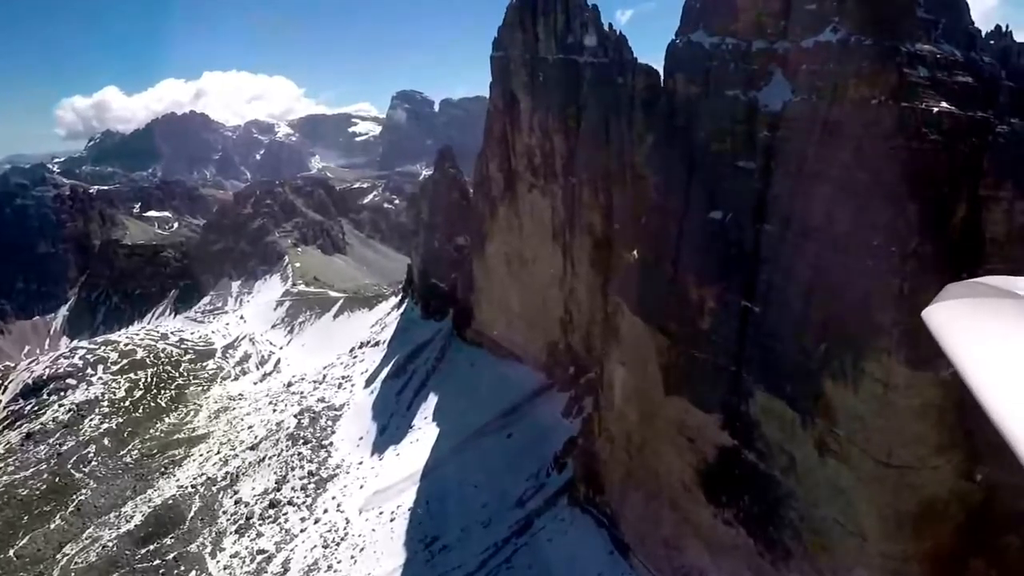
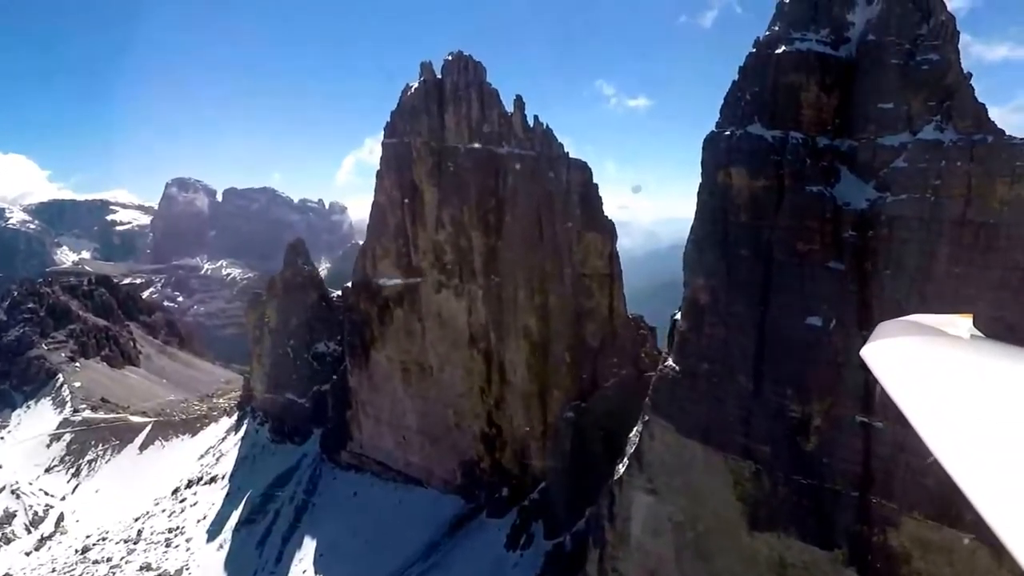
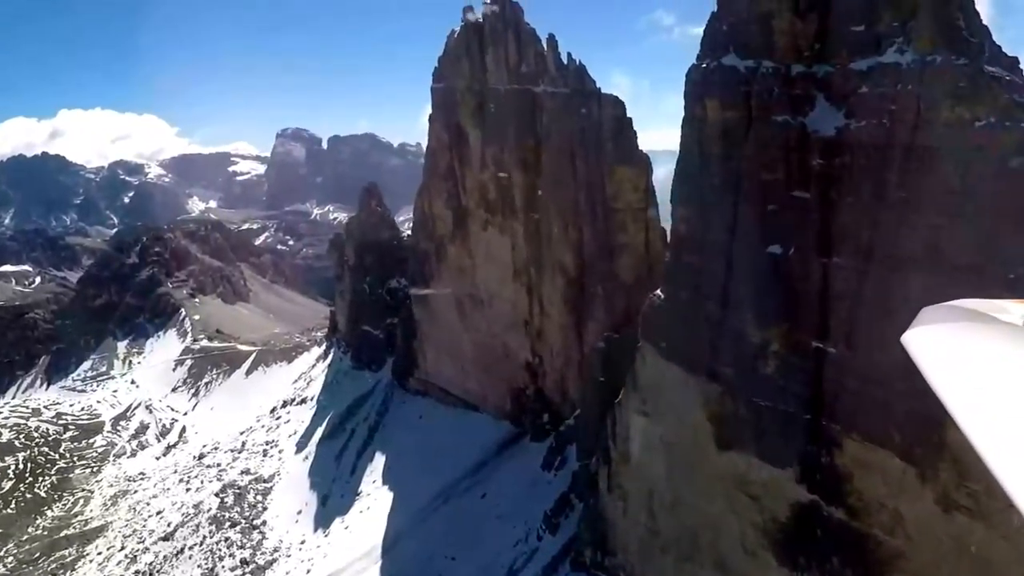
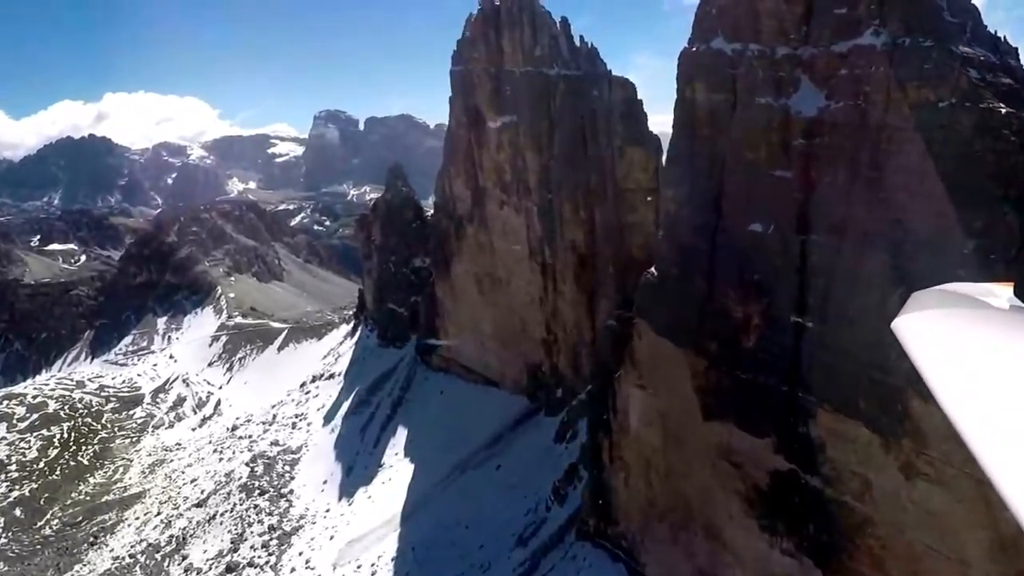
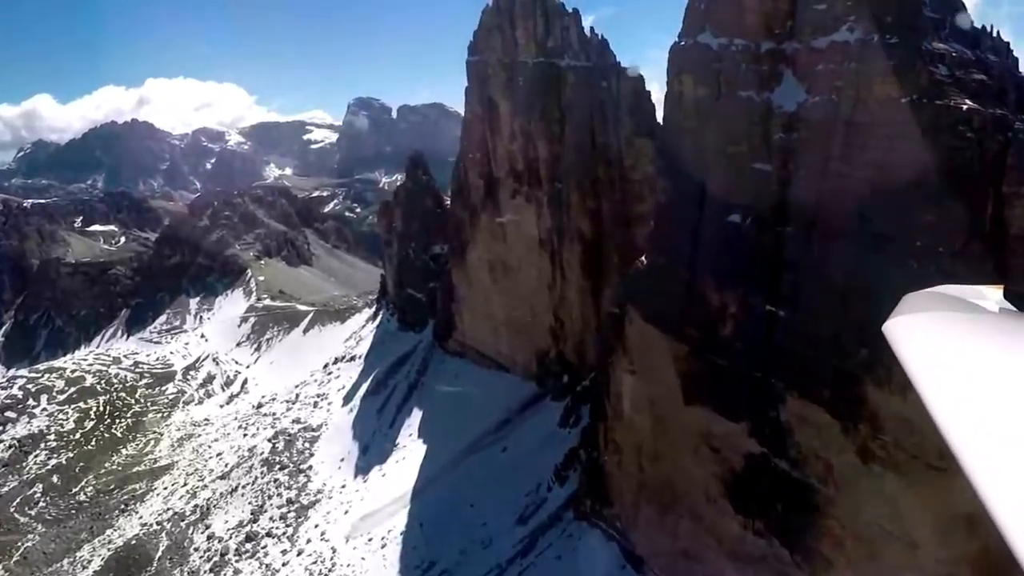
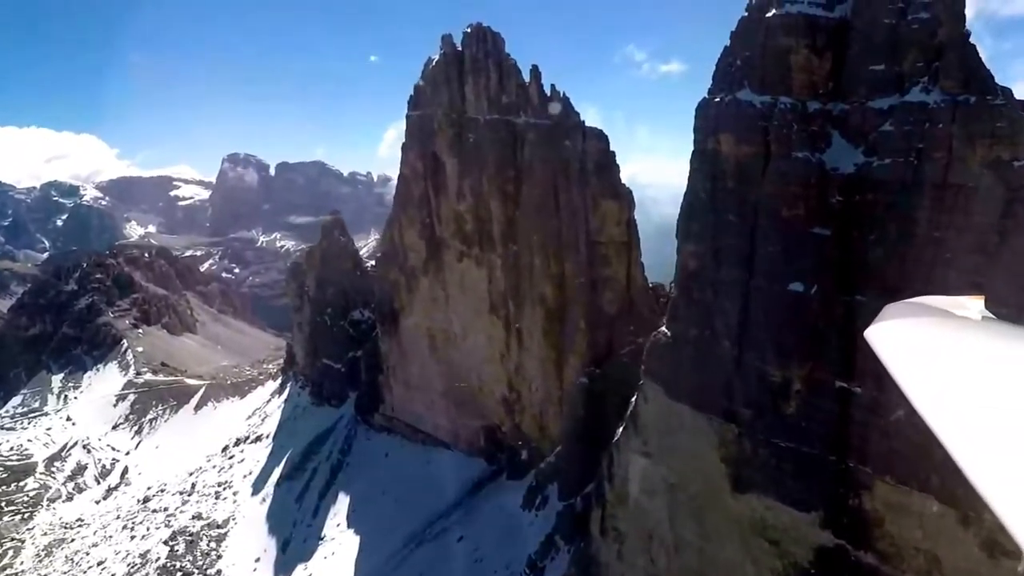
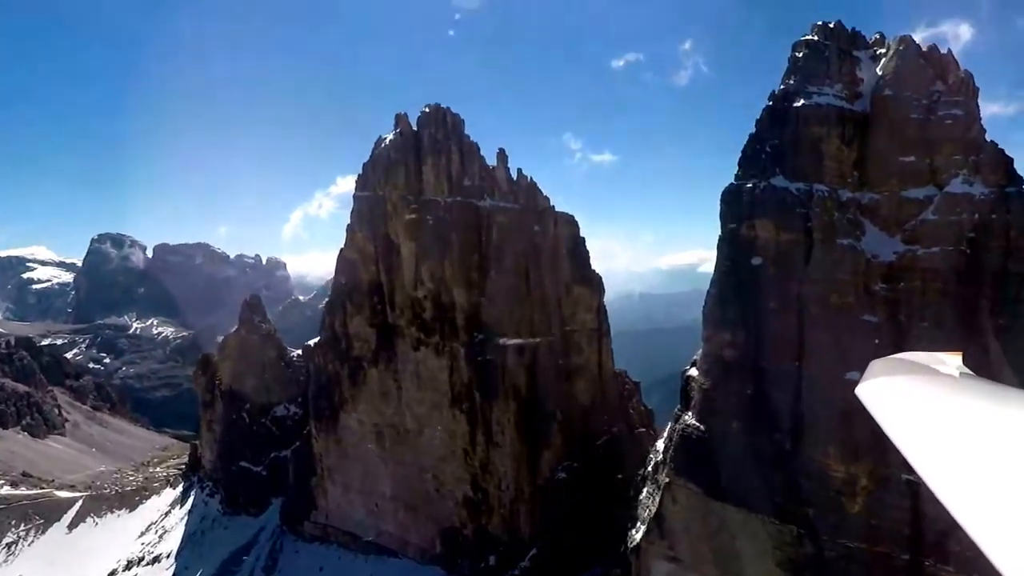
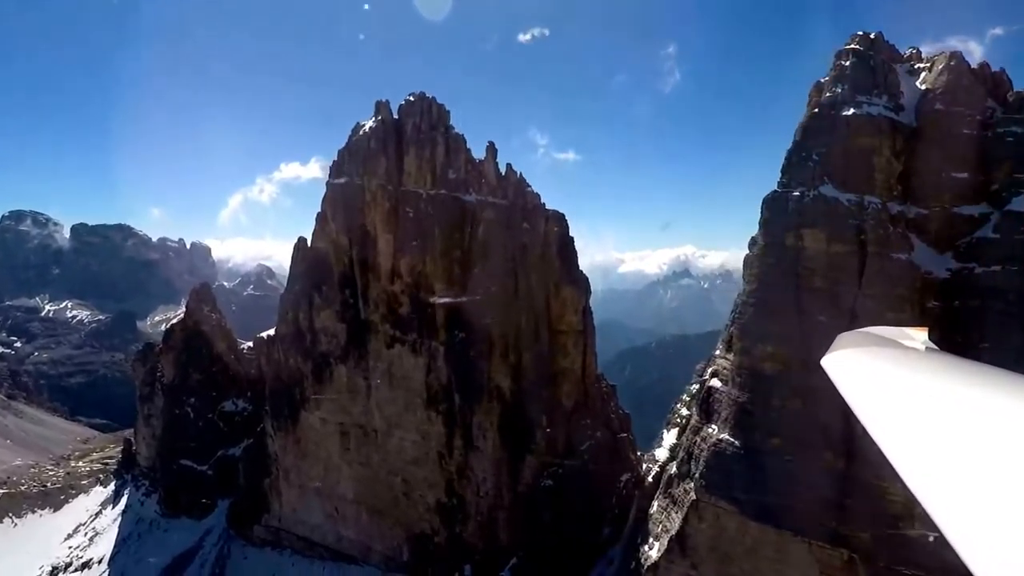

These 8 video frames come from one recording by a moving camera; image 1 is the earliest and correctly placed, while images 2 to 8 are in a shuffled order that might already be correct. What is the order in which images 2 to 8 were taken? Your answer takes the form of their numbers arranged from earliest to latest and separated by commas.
5, 4, 3, 6, 2, 7, 8
